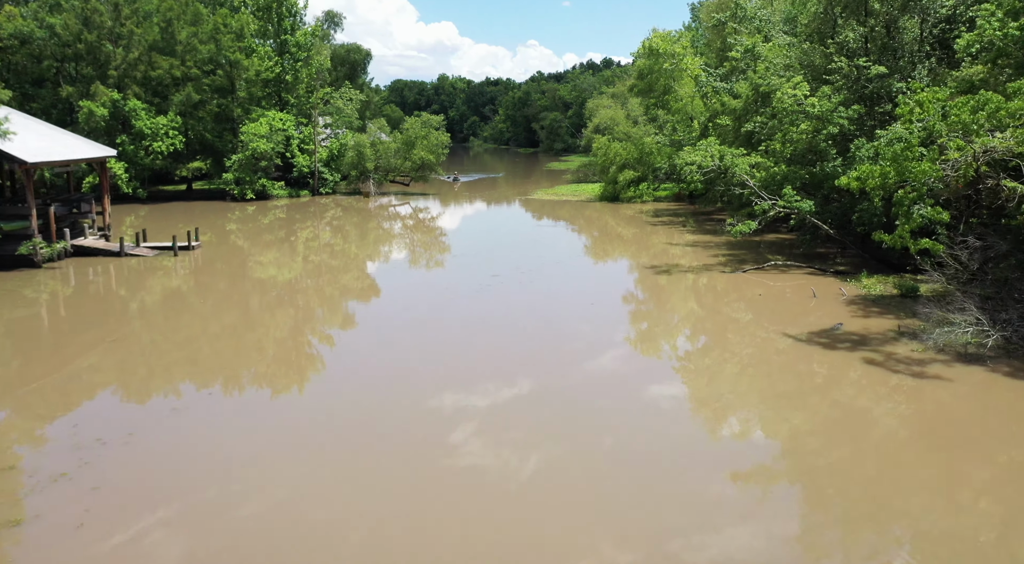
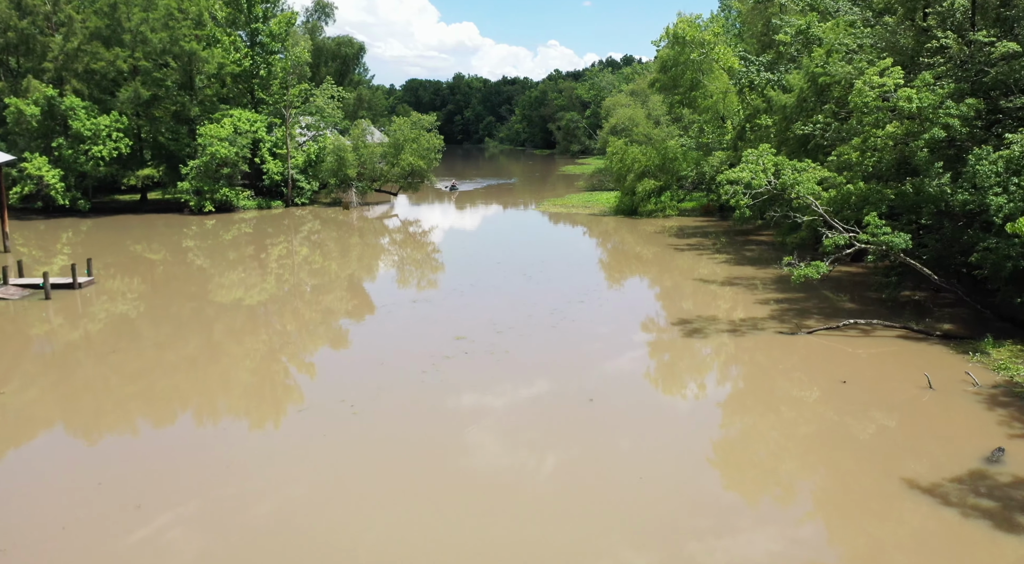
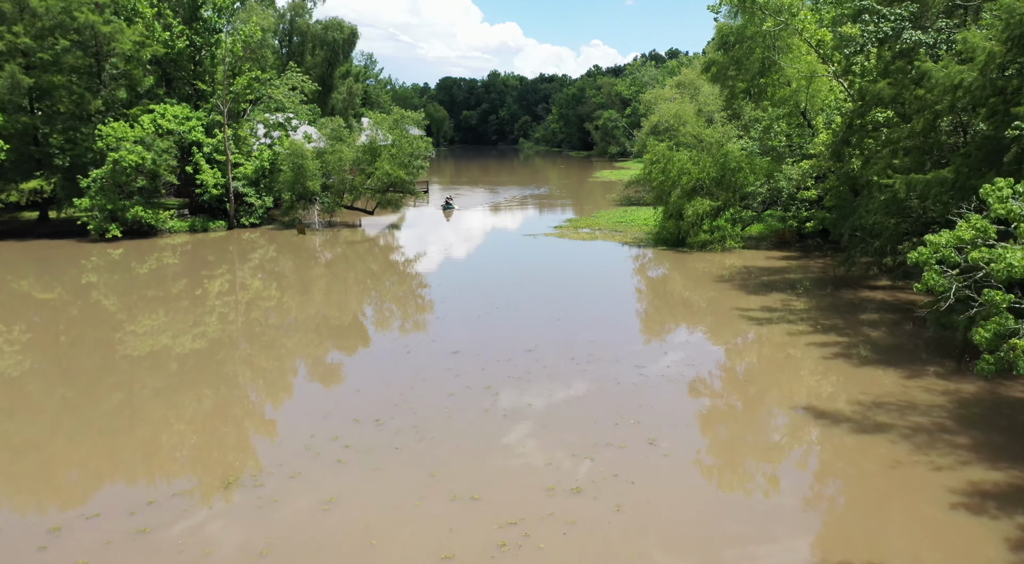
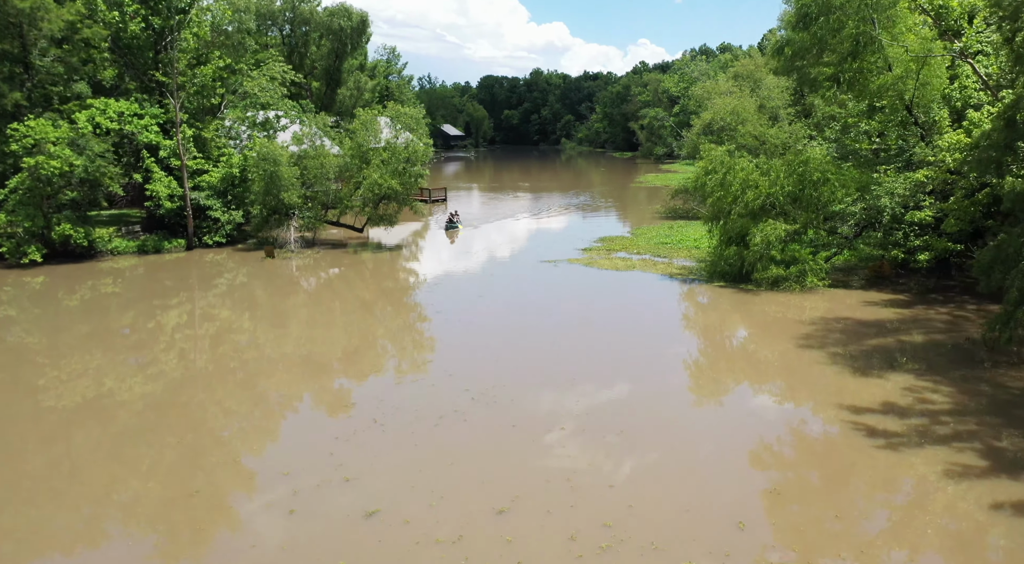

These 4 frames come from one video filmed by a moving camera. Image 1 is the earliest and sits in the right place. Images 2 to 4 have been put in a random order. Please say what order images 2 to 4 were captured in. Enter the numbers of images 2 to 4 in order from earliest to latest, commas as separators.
2, 3, 4
